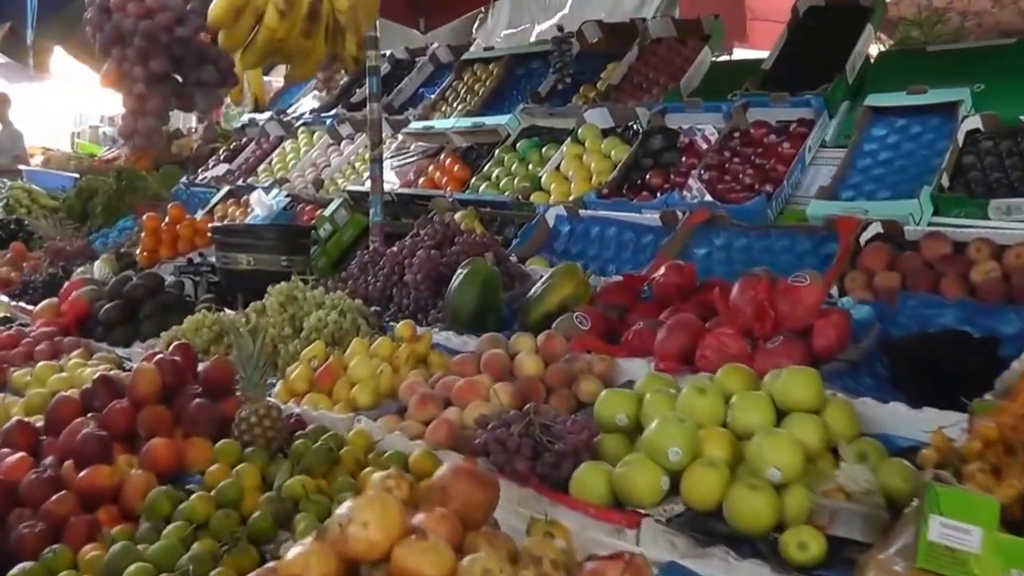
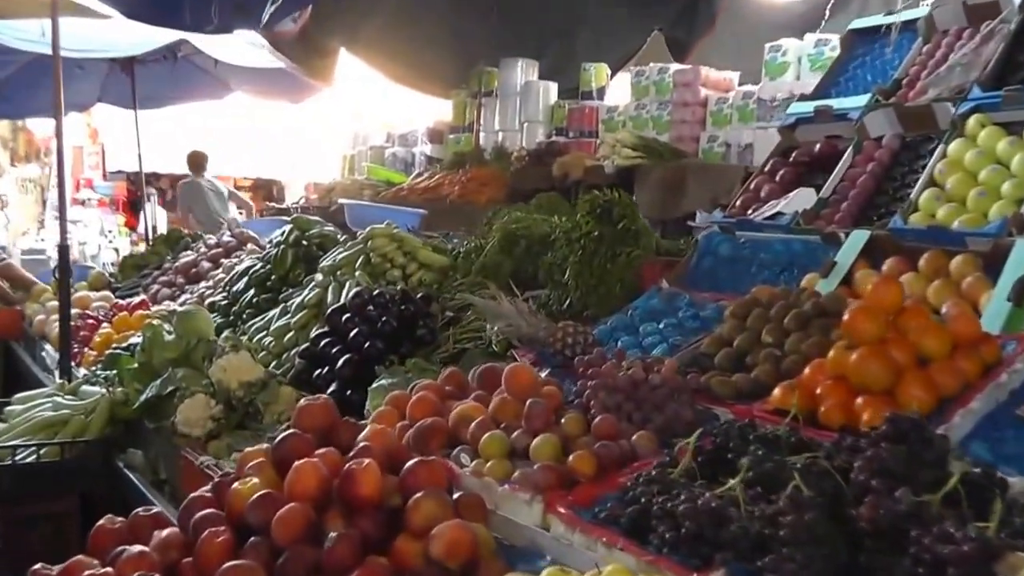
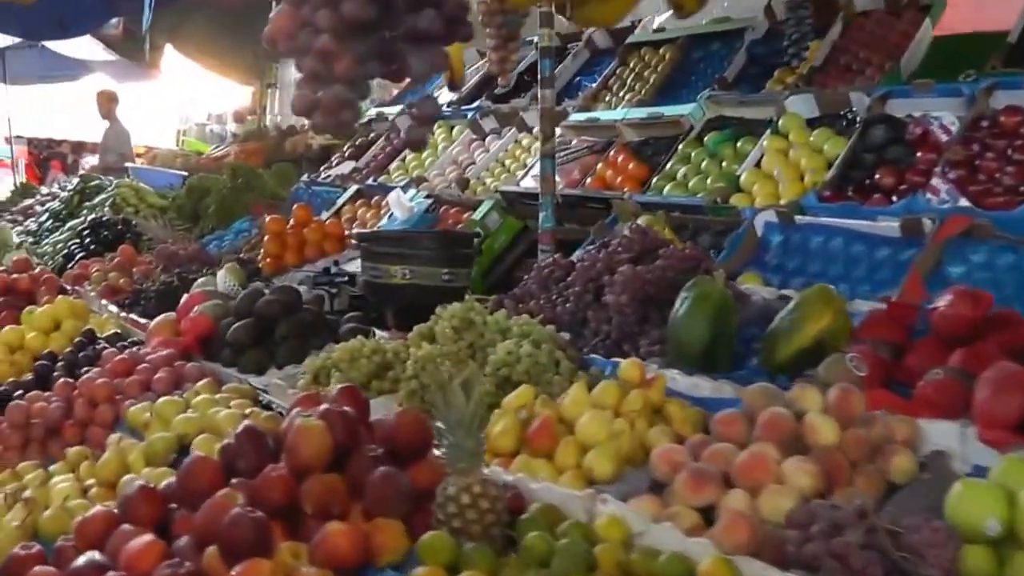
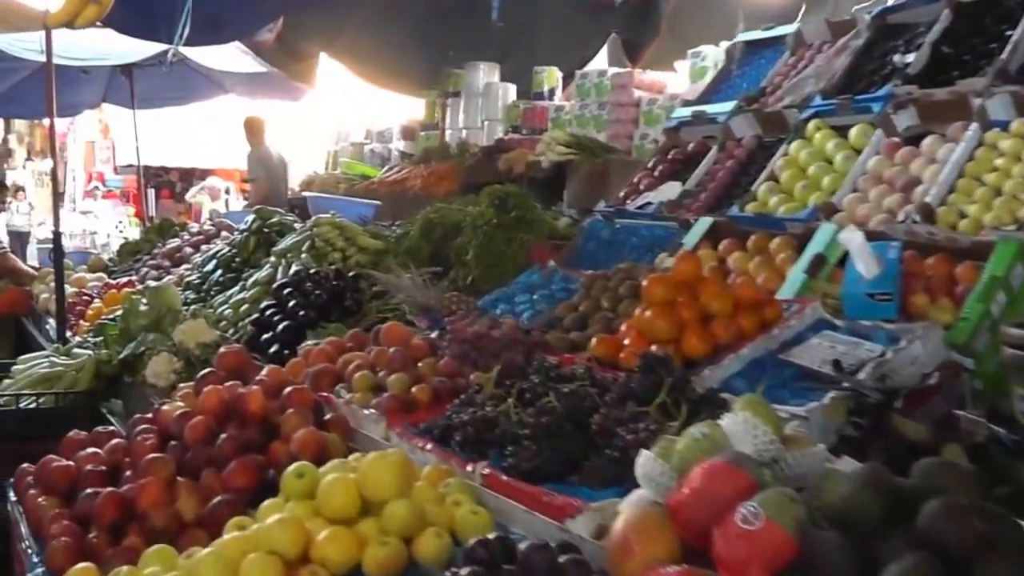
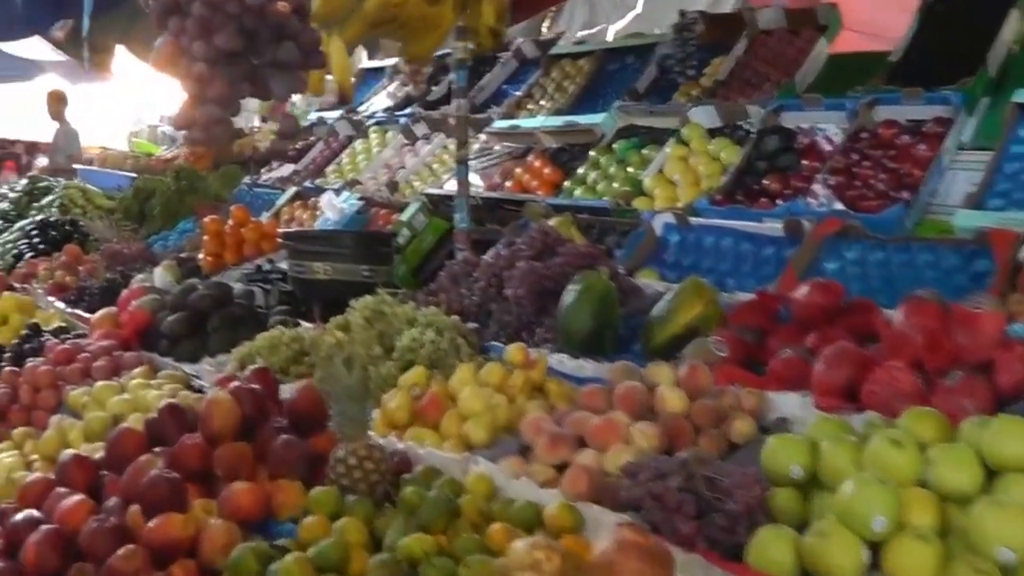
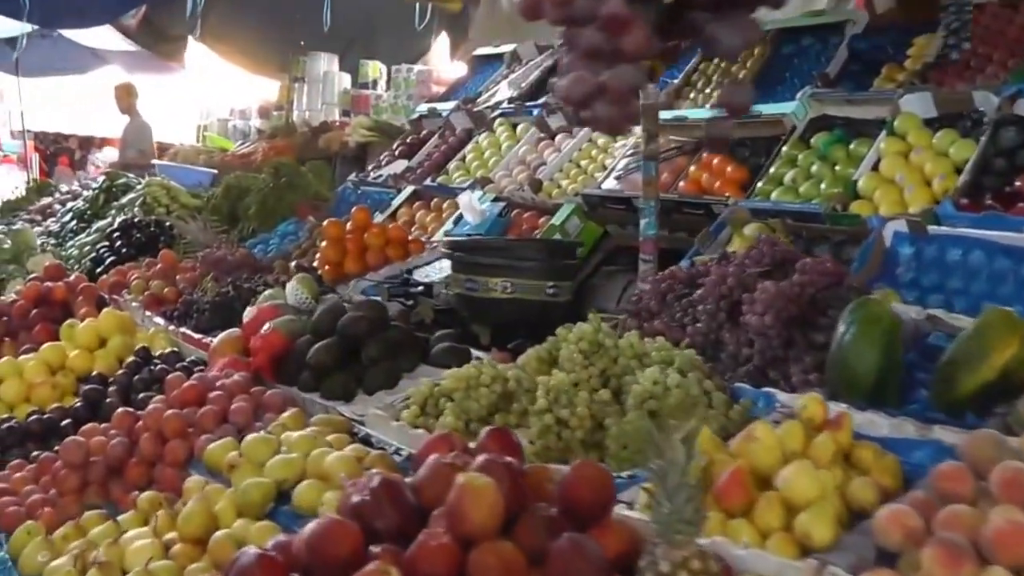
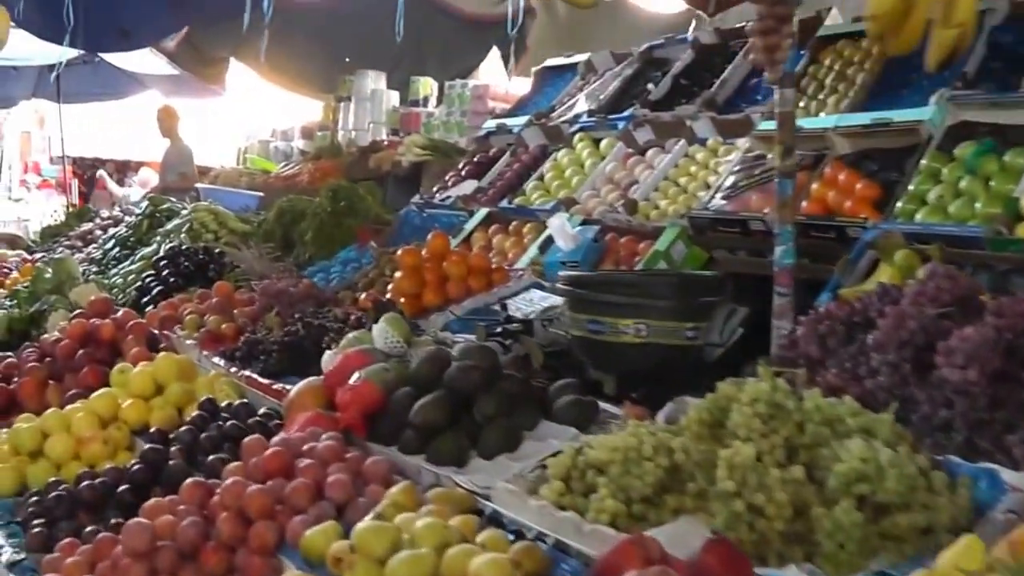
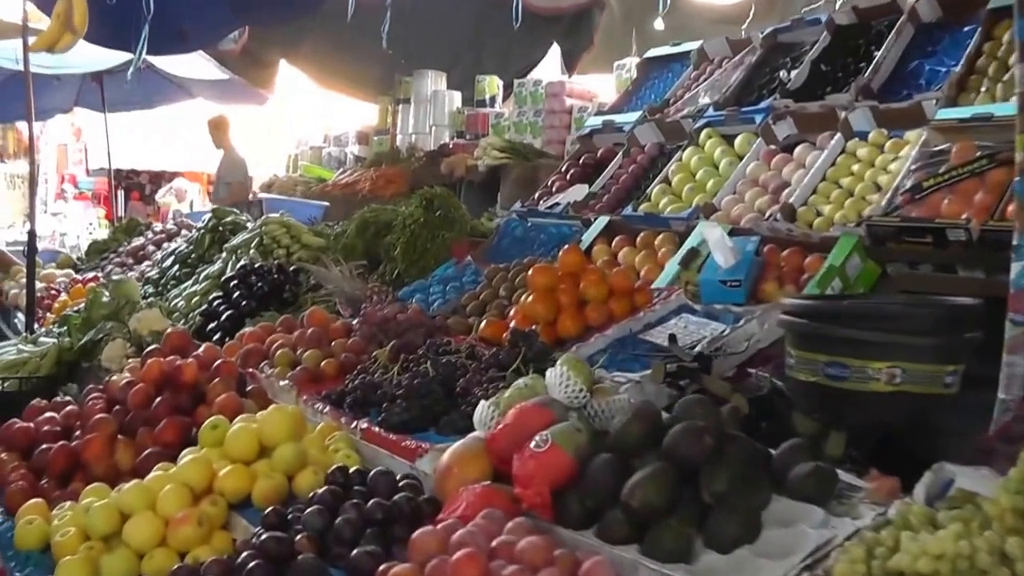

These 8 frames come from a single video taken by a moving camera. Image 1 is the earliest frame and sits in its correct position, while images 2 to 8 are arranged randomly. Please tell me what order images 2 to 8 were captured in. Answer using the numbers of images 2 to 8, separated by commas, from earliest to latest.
5, 3, 6, 7, 8, 4, 2
